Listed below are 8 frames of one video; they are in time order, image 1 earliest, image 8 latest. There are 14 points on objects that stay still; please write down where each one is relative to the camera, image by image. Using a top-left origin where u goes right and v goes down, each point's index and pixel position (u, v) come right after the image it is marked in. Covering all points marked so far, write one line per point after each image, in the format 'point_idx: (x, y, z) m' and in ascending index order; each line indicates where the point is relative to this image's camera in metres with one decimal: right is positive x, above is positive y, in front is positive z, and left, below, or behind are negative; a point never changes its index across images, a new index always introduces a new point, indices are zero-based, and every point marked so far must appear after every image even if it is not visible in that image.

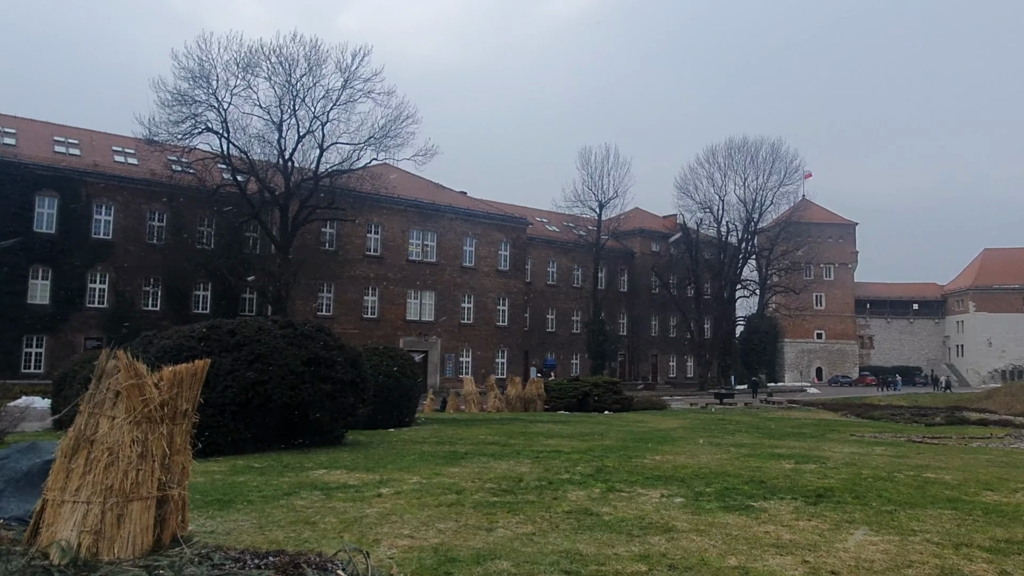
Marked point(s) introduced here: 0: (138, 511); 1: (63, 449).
0: (-2.1, -1.3, +4.7) m
1: (-2.6, -0.9, +4.8) m
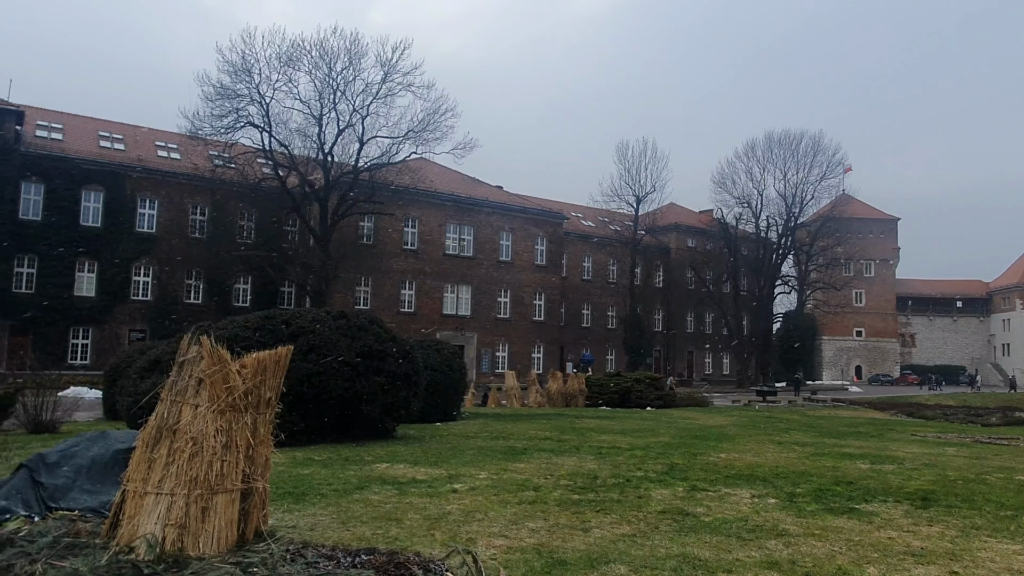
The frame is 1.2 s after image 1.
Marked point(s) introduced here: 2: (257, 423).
0: (-1.6, -1.2, +4.5) m
1: (-2.0, -0.8, +4.6) m
2: (-1.5, -0.8, +4.7) m
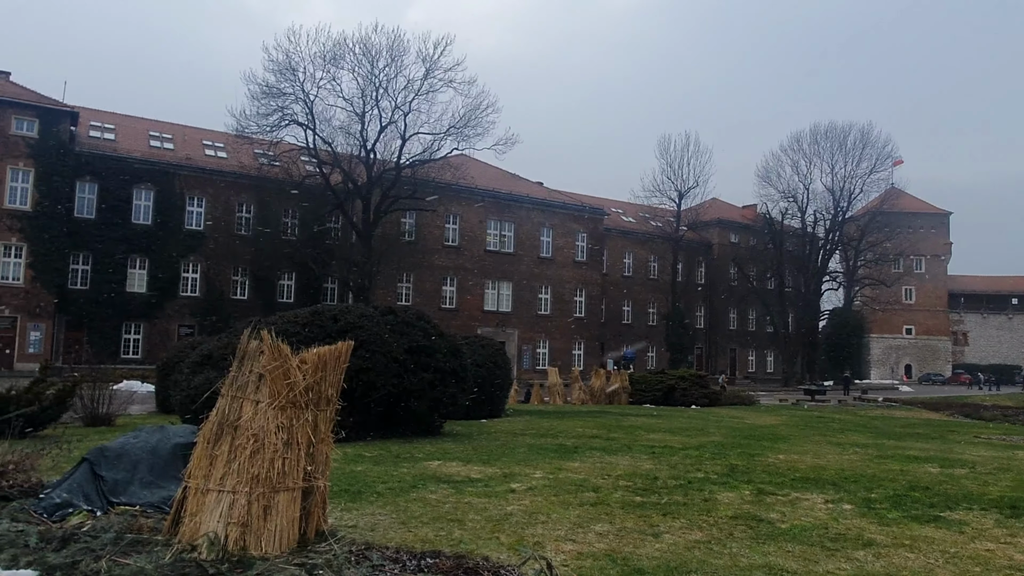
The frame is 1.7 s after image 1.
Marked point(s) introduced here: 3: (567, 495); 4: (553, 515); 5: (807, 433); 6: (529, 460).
0: (-1.2, -1.1, +4.4) m
1: (-1.7, -0.8, +4.5) m
2: (-1.1, -0.7, +4.6) m
3: (+0.4, -1.5, +6.1) m
4: (+0.3, -1.4, +5.2) m
5: (+5.4, -2.7, +15.2) m
6: (+0.2, -1.8, +8.7) m
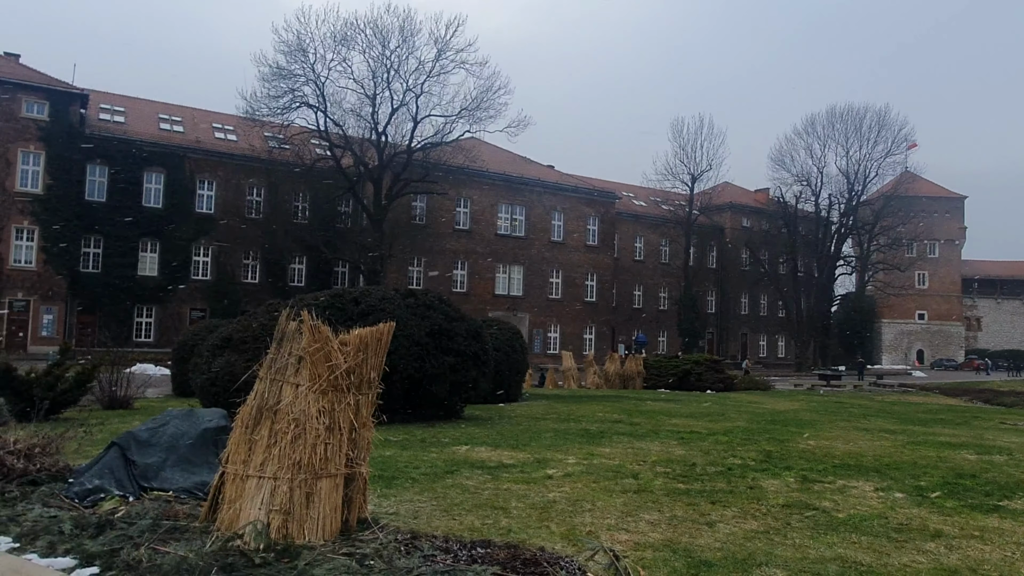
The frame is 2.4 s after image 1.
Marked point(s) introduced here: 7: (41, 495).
0: (-0.9, -1.0, +4.2) m
1: (-1.4, -0.7, +4.3) m
2: (-0.8, -0.6, +4.4) m
3: (+0.7, -1.4, +6.0) m
4: (+0.5, -1.3, +5.1) m
5: (+5.8, -2.4, +15.0) m
6: (+0.5, -1.6, +8.5) m
7: (-3.0, -1.3, +5.2) m
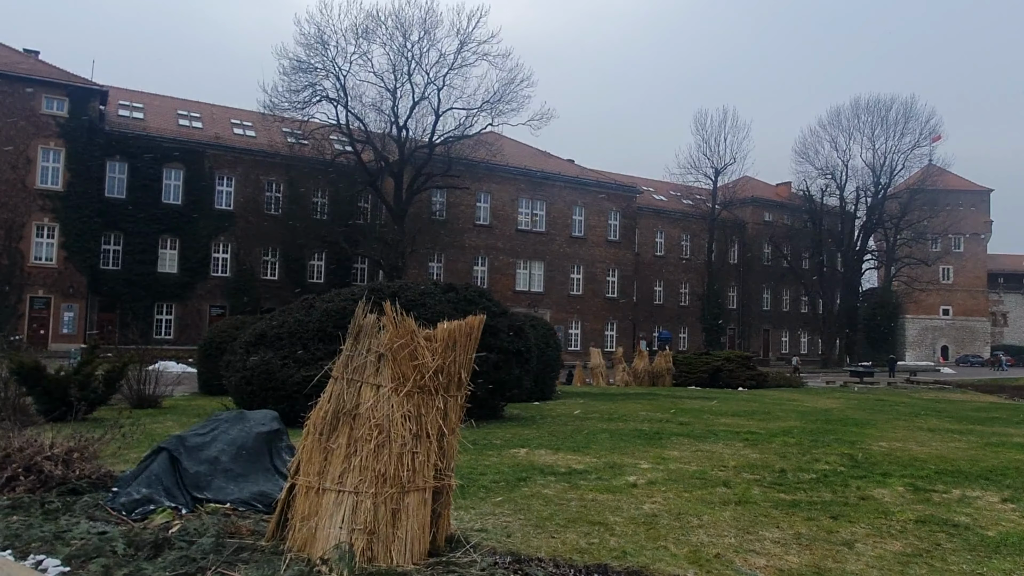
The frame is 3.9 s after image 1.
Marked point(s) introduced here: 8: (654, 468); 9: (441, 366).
0: (-0.4, -1.0, +3.7) m
1: (-0.9, -0.6, +3.8) m
2: (-0.3, -0.6, +3.9) m
3: (+1.2, -1.3, +5.4) m
4: (+1.0, -1.3, +4.5) m
5: (+6.5, -2.3, +14.4) m
6: (+1.1, -1.6, +8.0) m
7: (-2.5, -1.3, +4.7) m
8: (+1.1, -1.4, +6.5) m
9: (-0.3, -0.4, +3.9) m
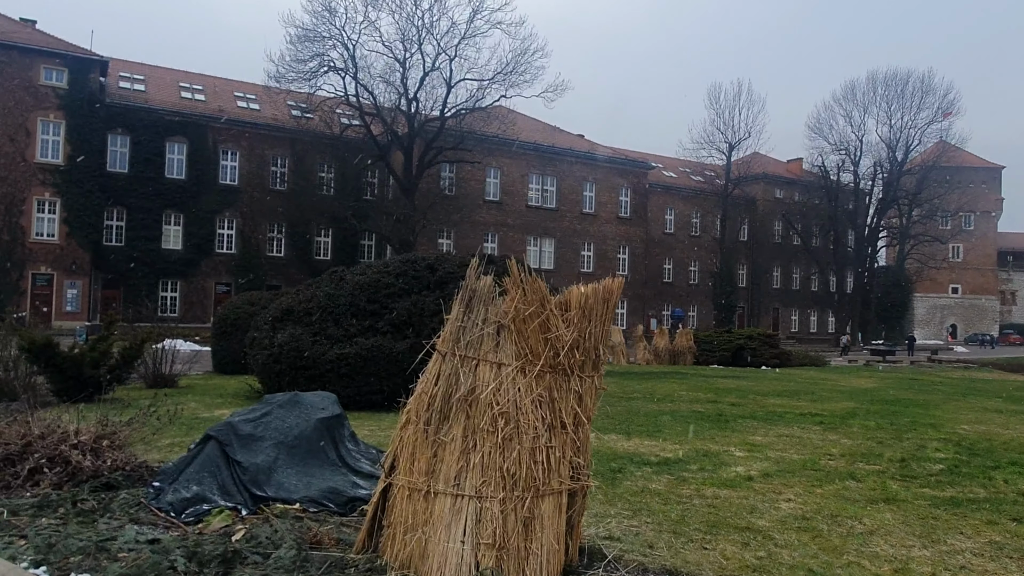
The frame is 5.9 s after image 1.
0: (+0.1, -0.8, +3.0) m
1: (-0.3, -0.5, +3.1) m
2: (+0.3, -0.4, +3.2) m
3: (+1.8, -1.1, +4.7) m
4: (+1.6, -1.1, +3.8) m
5: (+7.0, -1.8, +13.7) m
6: (+1.6, -1.3, +7.3) m
7: (-1.9, -1.1, +4.0) m
8: (+1.7, -1.2, +5.7) m
9: (+0.2, -0.2, +3.1) m
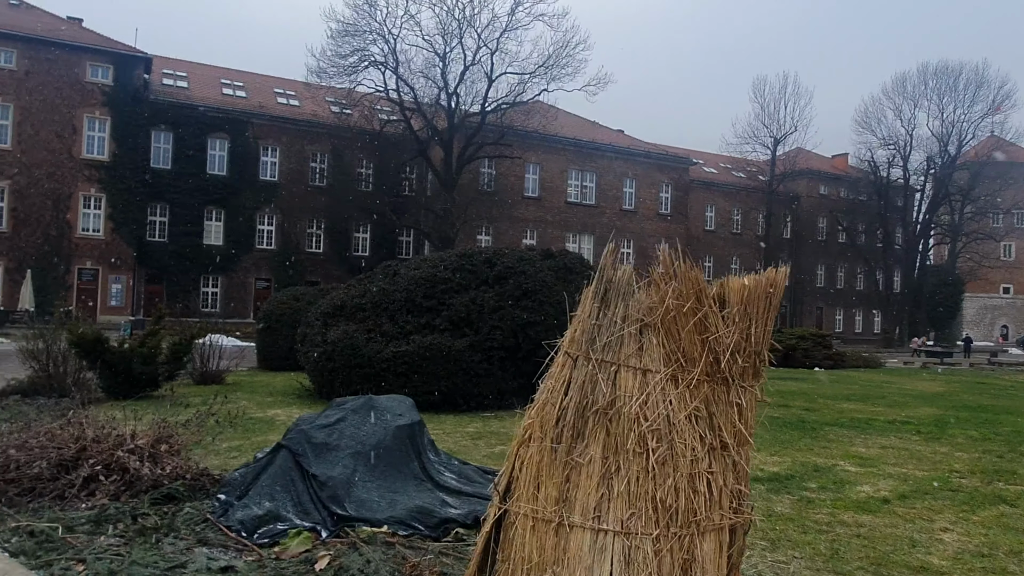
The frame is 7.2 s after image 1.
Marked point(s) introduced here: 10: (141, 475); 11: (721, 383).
0: (+0.6, -0.8, +2.5) m
1: (+0.1, -0.4, +2.6) m
2: (+0.7, -0.4, +2.6) m
3: (+2.3, -1.1, +4.1) m
4: (+2.1, -1.0, +3.2) m
5: (+7.9, -1.8, +12.9) m
6: (+2.2, -1.2, +6.7) m
7: (-1.4, -1.0, +3.6) m
8: (+2.2, -1.2, +5.2) m
9: (+0.7, -0.2, +2.6) m
10: (-1.9, -0.9, +4.1) m
11: (+0.6, -0.3, +2.5) m
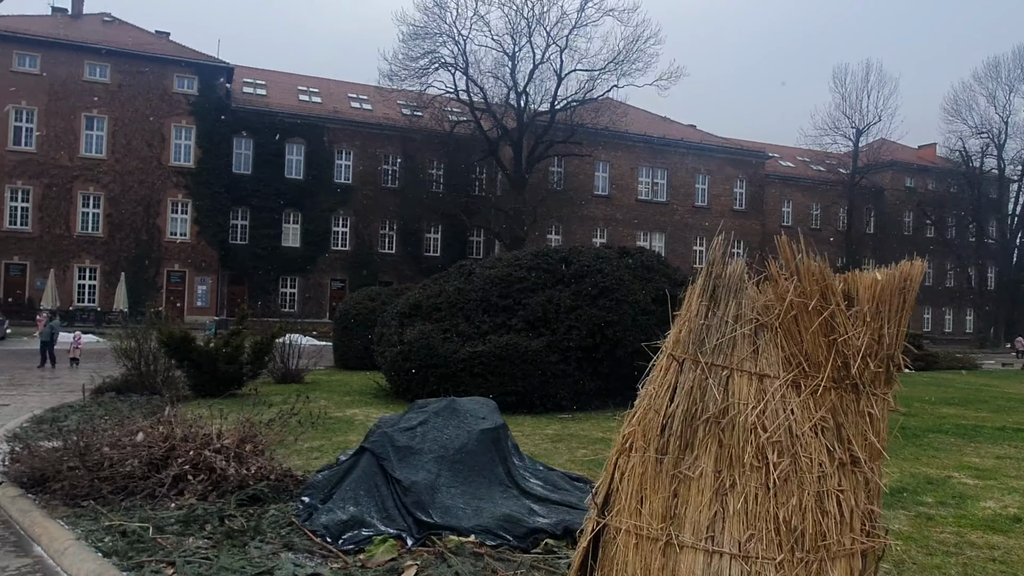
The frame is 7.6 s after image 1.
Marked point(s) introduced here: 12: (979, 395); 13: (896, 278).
0: (+0.9, -0.8, +2.2) m
1: (+0.4, -0.4, +2.4) m
2: (+1.0, -0.4, +2.4) m
3: (+2.7, -1.1, +3.7) m
4: (+2.4, -1.0, +2.8) m
5: (+9.0, -1.7, +12.0) m
6: (+2.9, -1.2, +6.3) m
7: (-1.0, -1.0, +3.5) m
8: (+2.7, -1.1, +4.8) m
9: (+1.0, -0.2, +2.3) m
10: (-1.4, -0.9, +4.1) m
11: (+0.9, -0.3, +2.3) m
12: (+8.0, -1.8, +14.0) m
13: (+1.1, 0.0, +2.4) m
